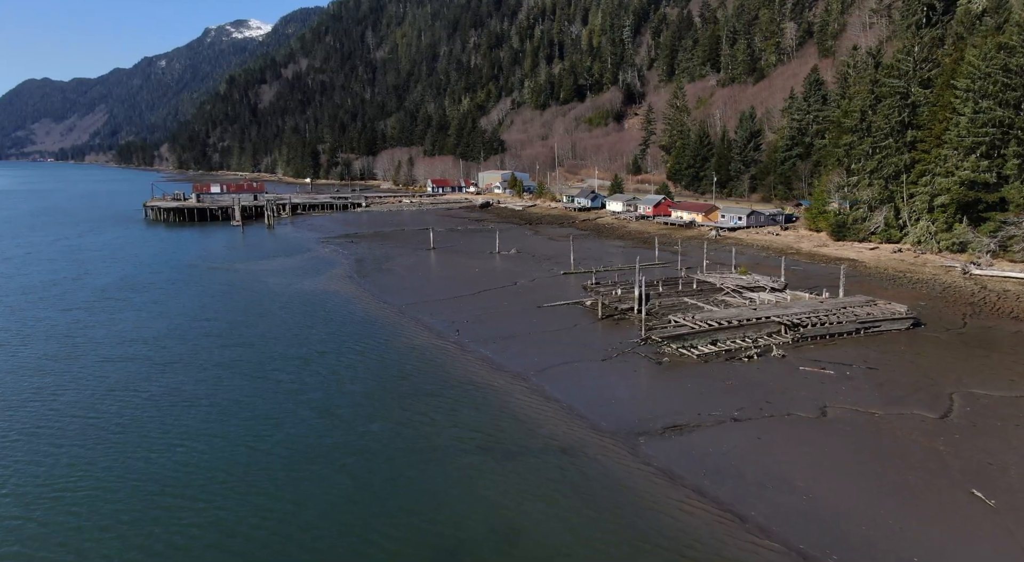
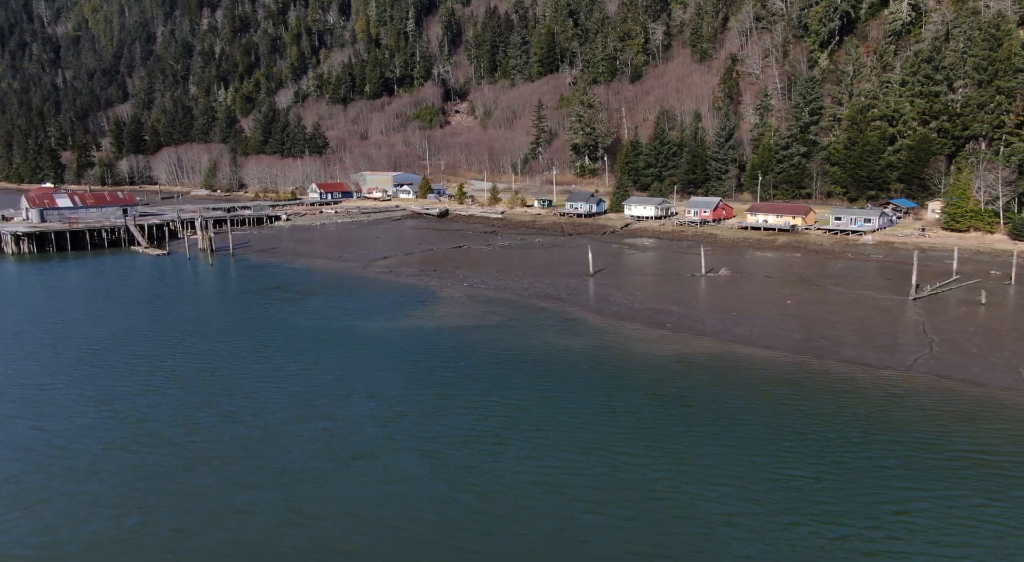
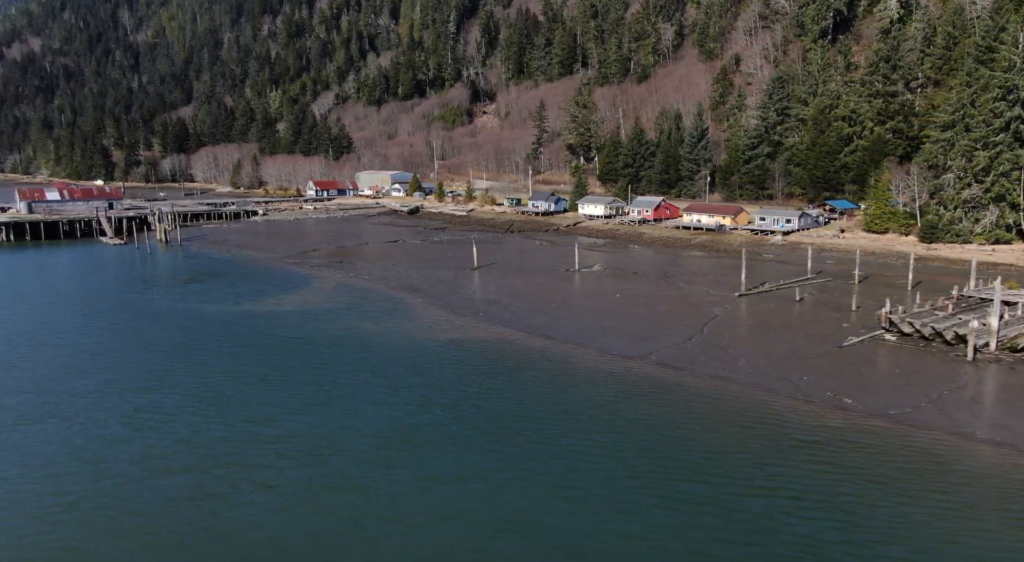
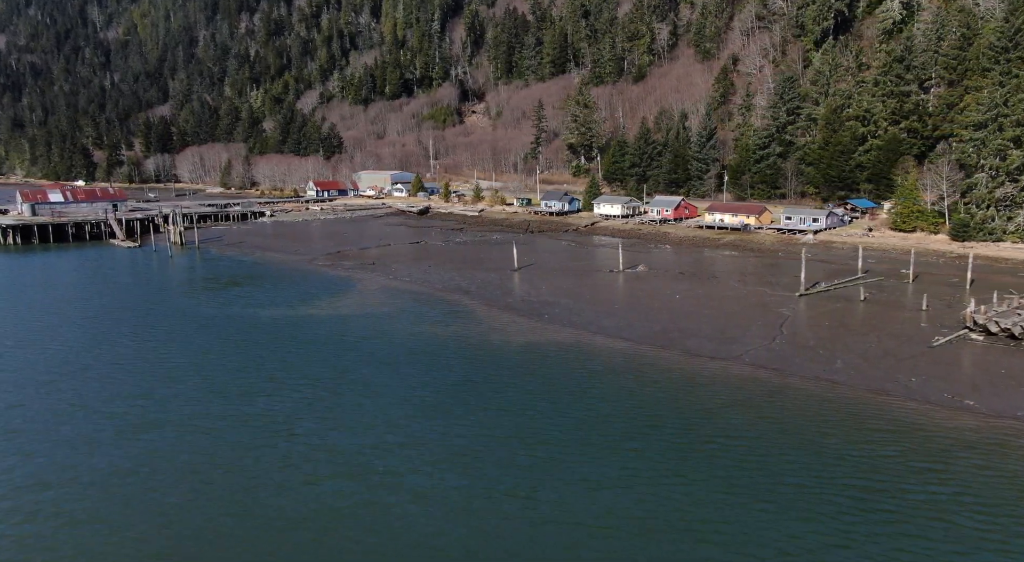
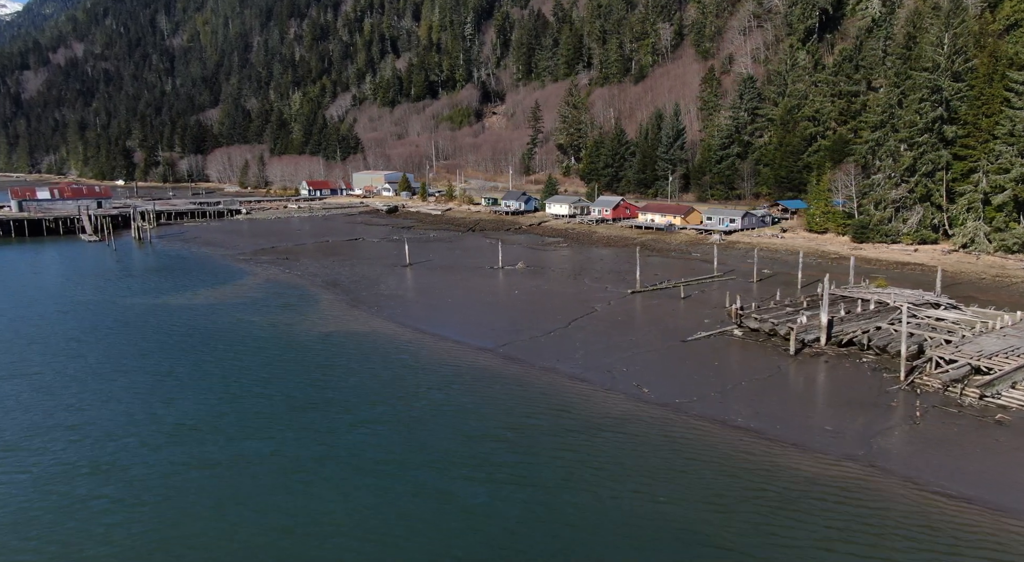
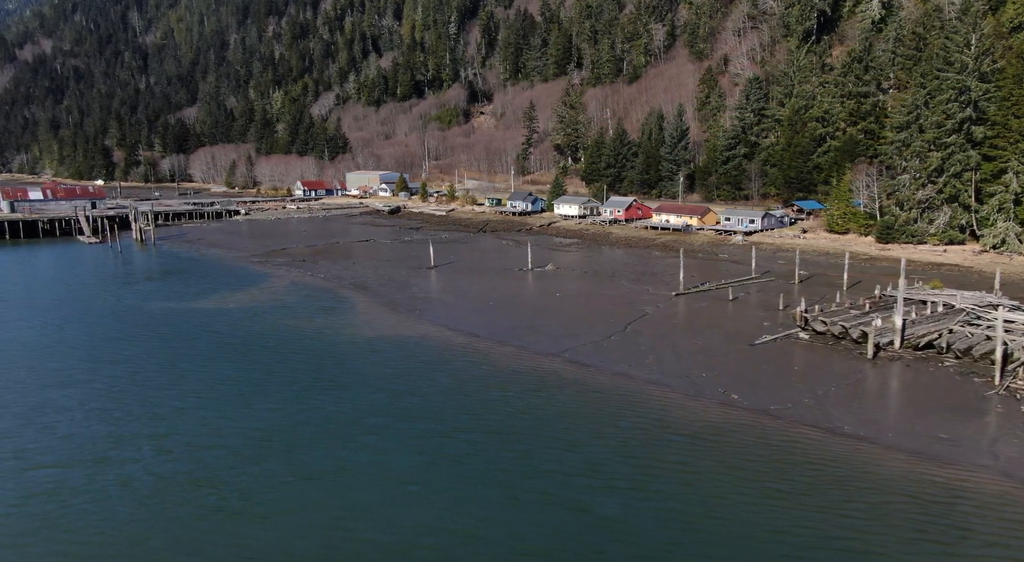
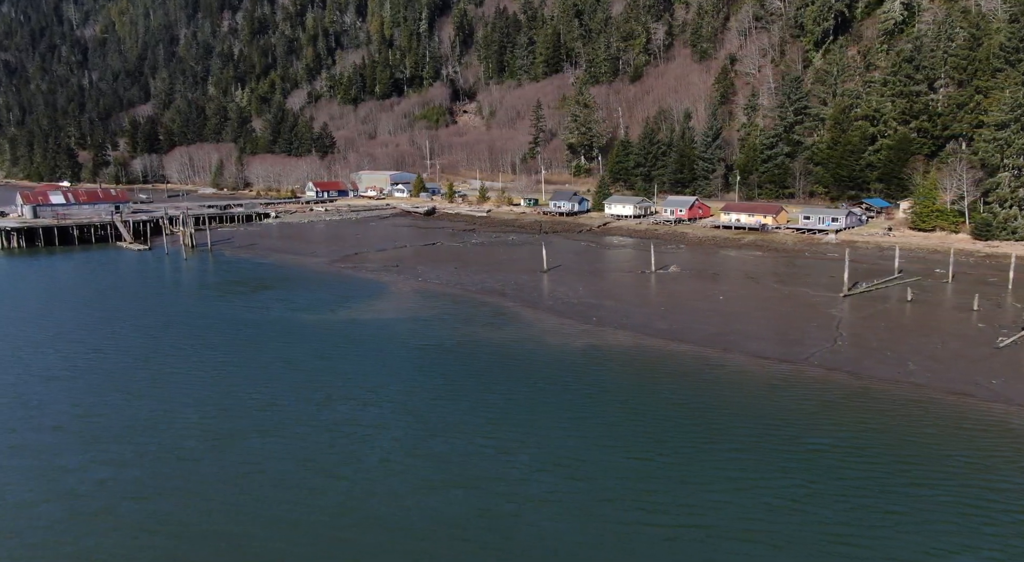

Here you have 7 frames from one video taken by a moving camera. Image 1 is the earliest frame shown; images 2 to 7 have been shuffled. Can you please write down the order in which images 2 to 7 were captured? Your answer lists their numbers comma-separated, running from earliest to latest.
5, 6, 3, 4, 7, 2
